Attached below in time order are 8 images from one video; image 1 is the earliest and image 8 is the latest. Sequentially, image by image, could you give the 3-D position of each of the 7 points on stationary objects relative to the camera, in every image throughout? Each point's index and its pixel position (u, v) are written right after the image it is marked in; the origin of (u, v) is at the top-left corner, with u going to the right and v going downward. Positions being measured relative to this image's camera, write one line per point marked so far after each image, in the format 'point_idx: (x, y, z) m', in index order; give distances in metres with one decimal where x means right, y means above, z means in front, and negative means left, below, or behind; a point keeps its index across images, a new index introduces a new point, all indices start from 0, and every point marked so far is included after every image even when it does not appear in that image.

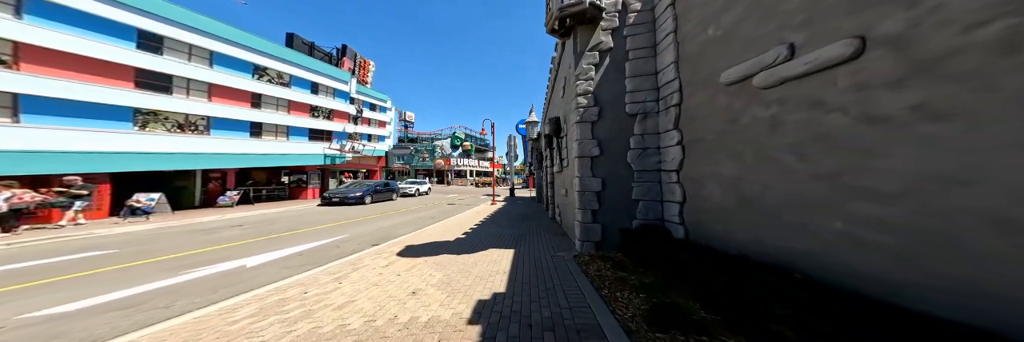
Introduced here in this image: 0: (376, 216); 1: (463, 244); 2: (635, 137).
0: (-6.8, -2.3, +10.0) m
1: (-1.4, -2.0, +5.6) m
2: (+2.4, +0.6, +4.1) m
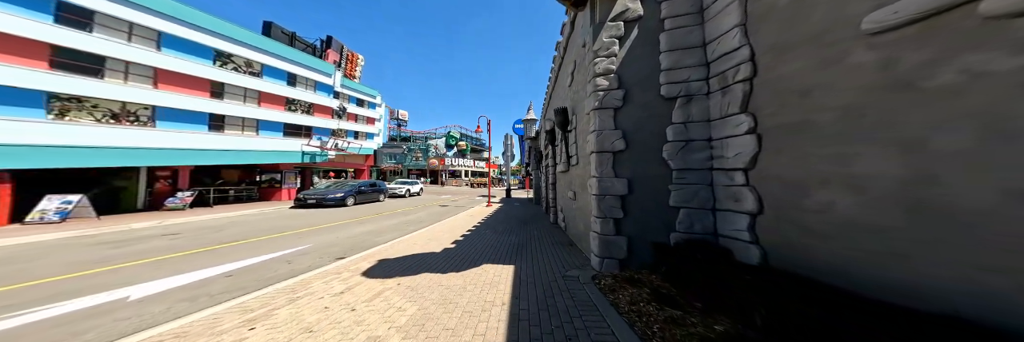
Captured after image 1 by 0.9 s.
0: (-6.9, -2.2, +8.8) m
1: (-1.4, -1.9, +4.6) m
2: (+2.5, +0.6, +3.2) m
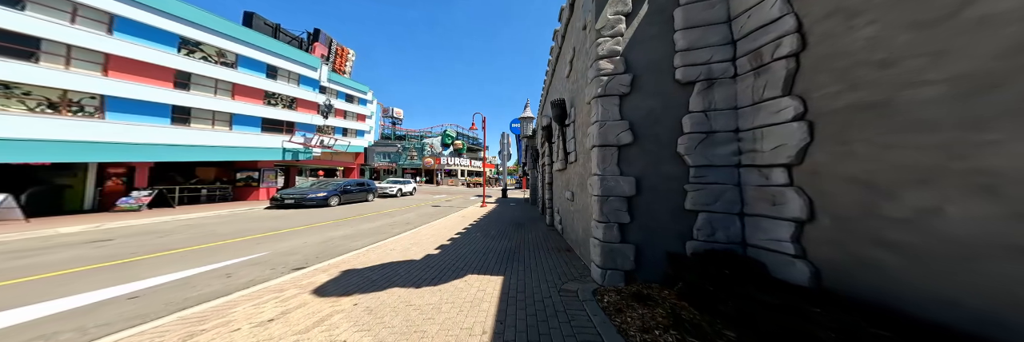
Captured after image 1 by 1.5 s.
0: (-7.1, -2.1, +8.2) m
1: (-1.6, -1.8, +4.0) m
2: (+2.3, +0.7, +2.6) m
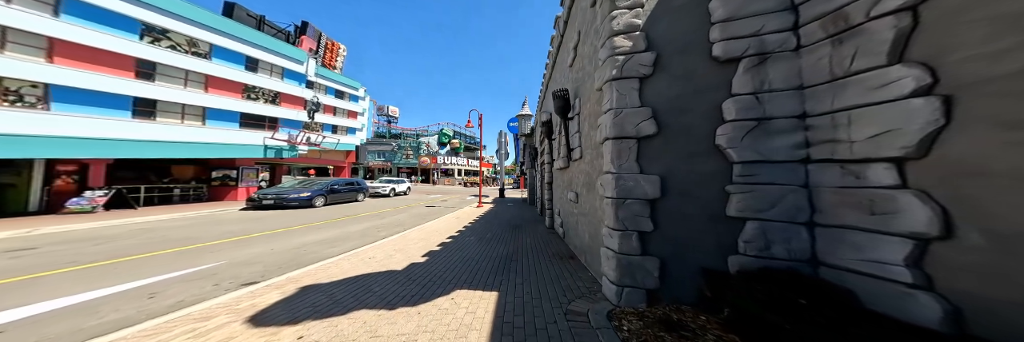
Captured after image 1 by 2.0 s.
0: (-7.2, -2.0, +7.5) m
1: (-1.7, -1.8, +3.4) m
2: (+2.3, +0.7, +2.1) m
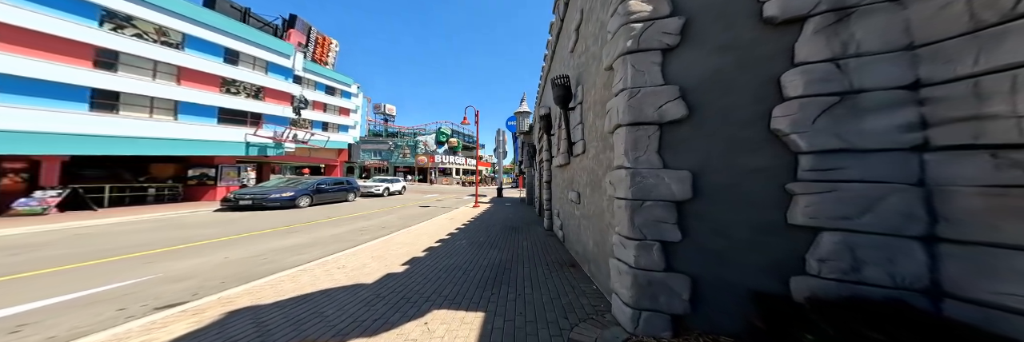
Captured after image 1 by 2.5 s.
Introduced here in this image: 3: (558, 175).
0: (-7.4, -2.0, +6.9) m
1: (-1.8, -1.7, +2.8) m
2: (+2.2, +0.8, +1.5) m
3: (+1.5, -0.1, +6.9) m
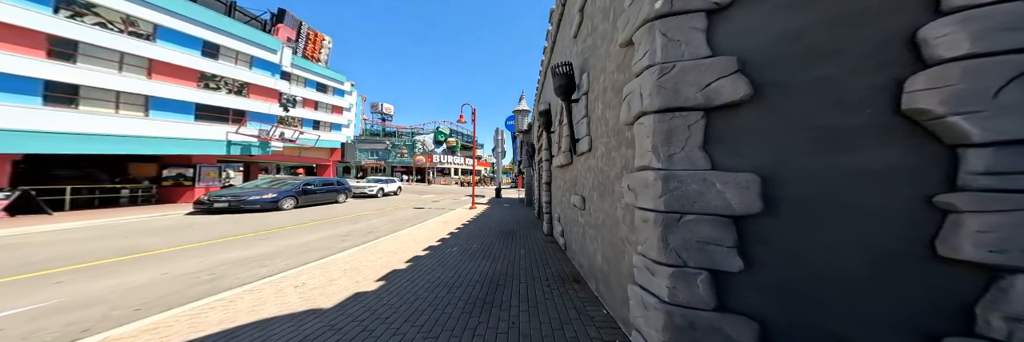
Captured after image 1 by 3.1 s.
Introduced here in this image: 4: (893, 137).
0: (-7.5, -2.0, +6.2) m
1: (-1.9, -1.7, +2.2) m
2: (+2.1, +0.8, +0.9) m
3: (+1.4, -0.2, +6.3) m
4: (+1.9, +0.2, +1.1) m
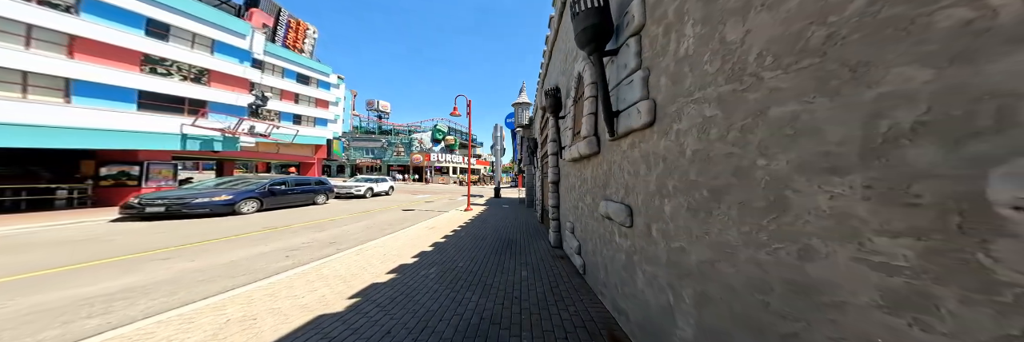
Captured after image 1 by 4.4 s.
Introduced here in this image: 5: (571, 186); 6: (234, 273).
0: (-7.5, -1.9, +4.5) m
1: (-1.9, -1.6, +0.5) m
2: (+2.1, +0.8, -0.7) m
3: (+1.4, -0.1, +4.6) m
4: (+2.0, +0.3, -0.6) m
5: (+1.5, -0.3, +5.3) m
6: (-5.4, -1.9, +4.1) m
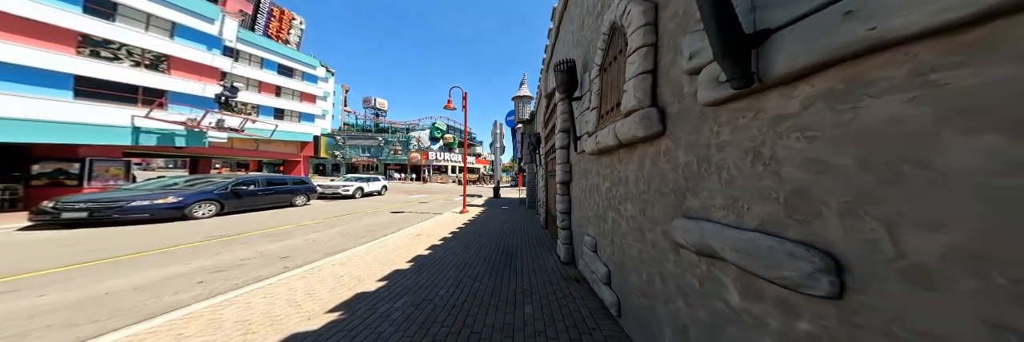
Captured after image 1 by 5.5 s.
0: (-7.5, -1.8, +3.0) m
1: (-1.9, -1.6, -1.0) m
2: (+2.1, +0.9, -2.3) m
3: (+1.4, 0.0, +3.1) m
4: (+2.0, +0.3, -2.1) m
5: (+1.5, -0.2, +3.8) m
6: (-5.4, -1.9, +2.6) m
